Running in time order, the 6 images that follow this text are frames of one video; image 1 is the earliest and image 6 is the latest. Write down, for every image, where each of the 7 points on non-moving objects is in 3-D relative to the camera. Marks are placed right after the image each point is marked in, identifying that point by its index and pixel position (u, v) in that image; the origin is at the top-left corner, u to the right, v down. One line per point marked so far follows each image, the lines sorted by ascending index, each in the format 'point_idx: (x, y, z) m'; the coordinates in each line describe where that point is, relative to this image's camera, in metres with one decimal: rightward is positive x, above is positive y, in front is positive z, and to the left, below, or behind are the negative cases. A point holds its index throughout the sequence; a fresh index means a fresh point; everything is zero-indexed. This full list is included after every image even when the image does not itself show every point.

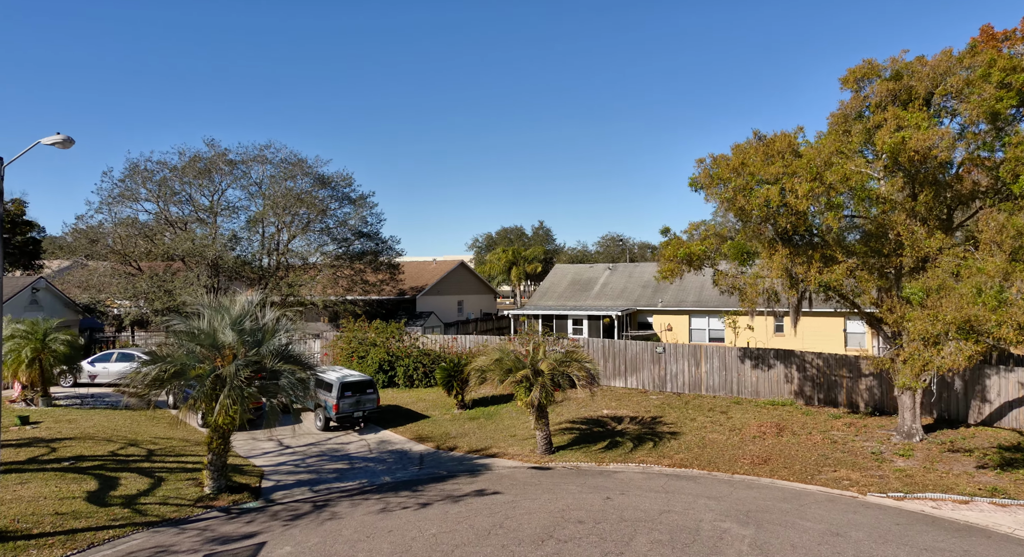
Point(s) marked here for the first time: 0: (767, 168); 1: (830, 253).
0: (+5.4, +2.3, +15.7) m
1: (+6.7, +0.5, +15.7) m
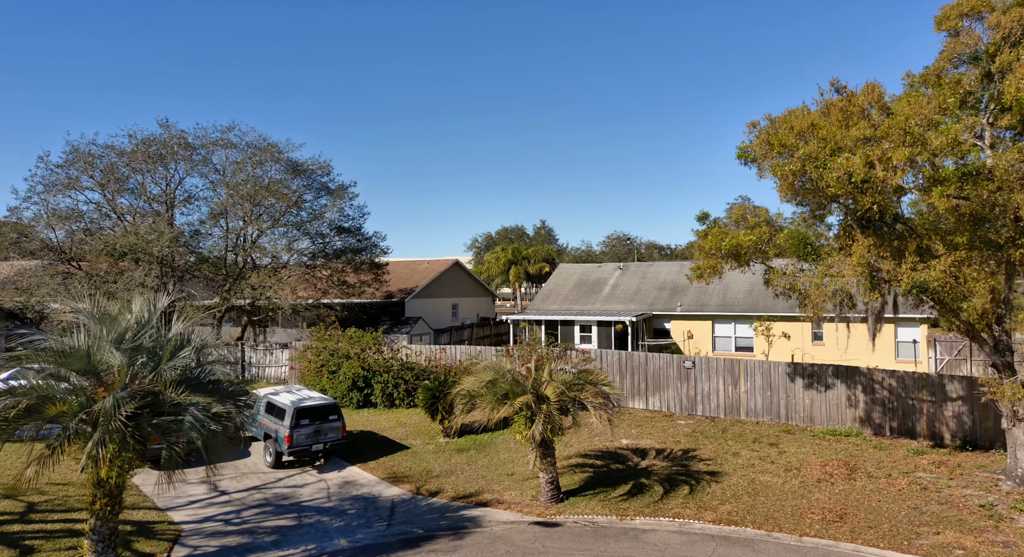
0: (+5.3, +2.3, +12.0) m
1: (+6.6, +0.5, +12.0) m
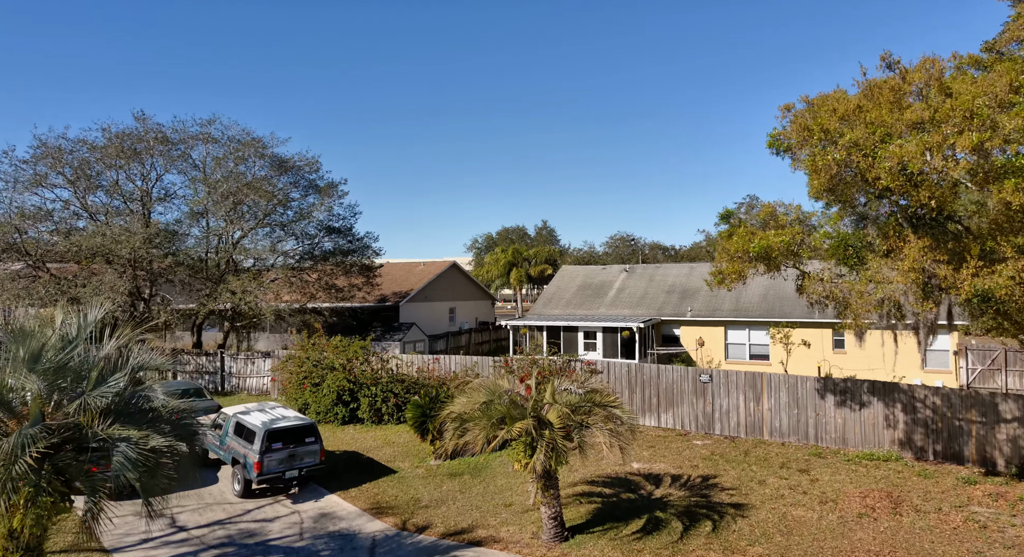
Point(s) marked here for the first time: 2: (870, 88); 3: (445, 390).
0: (+5.3, +2.2, +10.3) m
1: (+6.6, +0.4, +10.3) m
2: (+5.3, +2.8, +11.0) m
3: (-1.6, -2.6, +17.7) m
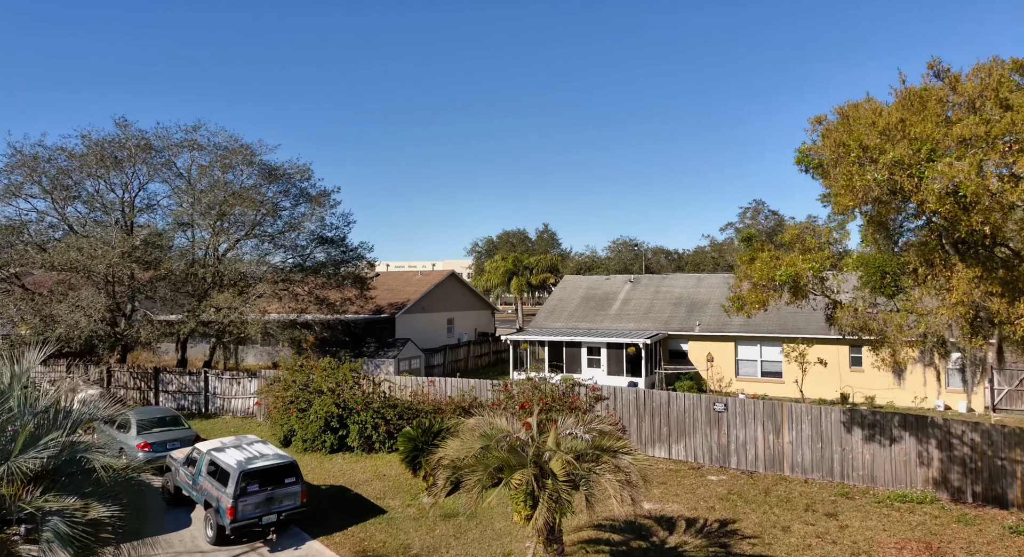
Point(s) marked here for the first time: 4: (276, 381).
0: (+5.3, +1.8, +9.1) m
1: (+6.5, 0.0, +9.1) m
2: (+5.2, +2.4, +9.8) m
3: (-1.6, -3.0, +16.5) m
4: (-5.9, -2.6, +18.9) m
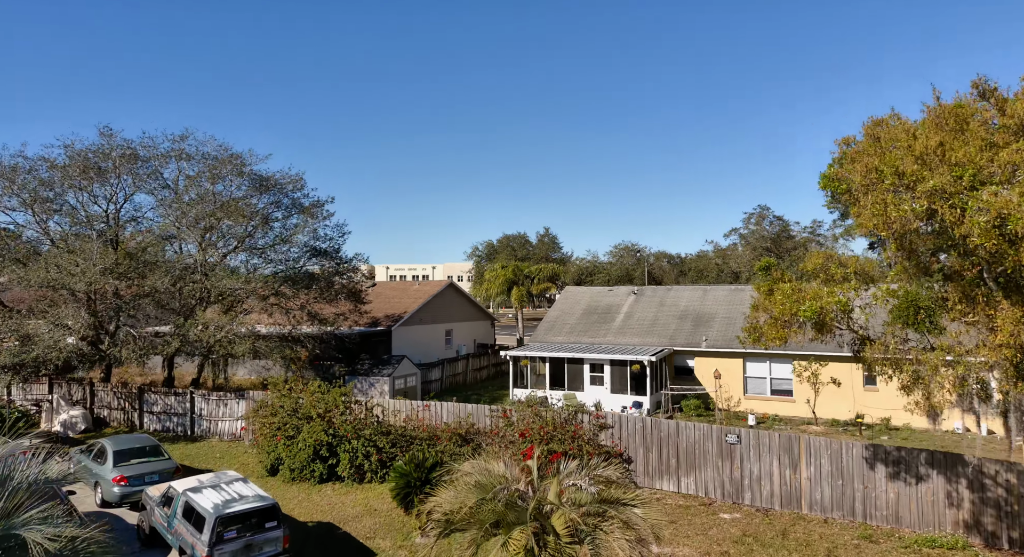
0: (+5.2, +1.3, +8.2) m
1: (+6.5, -0.4, +8.2) m
2: (+5.2, +1.9, +8.9) m
3: (-1.6, -3.5, +15.6) m
4: (-5.9, -3.0, +18.0) m
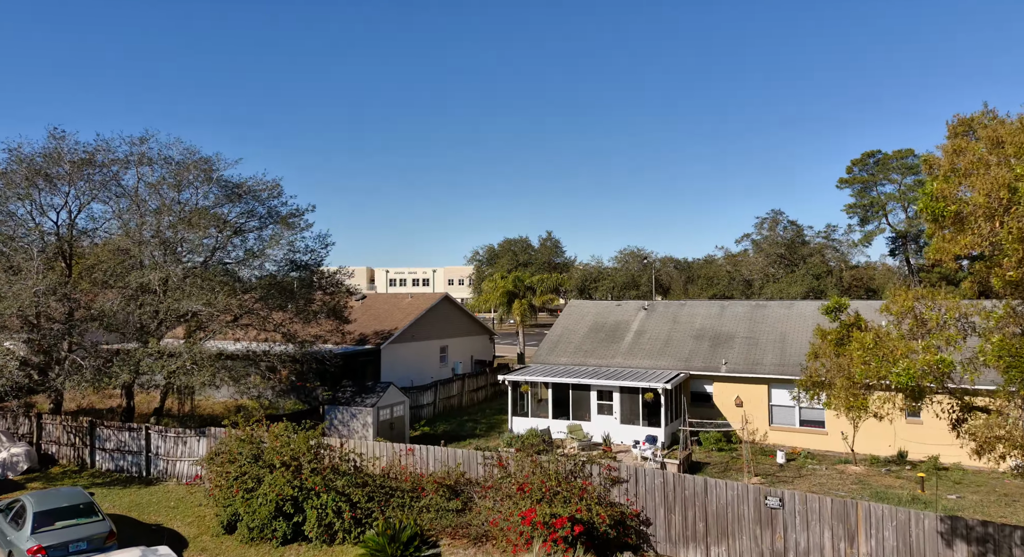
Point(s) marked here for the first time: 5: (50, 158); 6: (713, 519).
0: (+5.1, +0.9, +5.7) m
1: (+6.4, -0.9, +5.7) m
2: (+5.1, +1.4, +6.5) m
3: (-1.7, -4.0, +13.2) m
4: (-6.0, -3.5, +15.6) m
5: (-12.1, +3.2, +19.7) m
6: (+3.3, -3.9, +12.4) m
